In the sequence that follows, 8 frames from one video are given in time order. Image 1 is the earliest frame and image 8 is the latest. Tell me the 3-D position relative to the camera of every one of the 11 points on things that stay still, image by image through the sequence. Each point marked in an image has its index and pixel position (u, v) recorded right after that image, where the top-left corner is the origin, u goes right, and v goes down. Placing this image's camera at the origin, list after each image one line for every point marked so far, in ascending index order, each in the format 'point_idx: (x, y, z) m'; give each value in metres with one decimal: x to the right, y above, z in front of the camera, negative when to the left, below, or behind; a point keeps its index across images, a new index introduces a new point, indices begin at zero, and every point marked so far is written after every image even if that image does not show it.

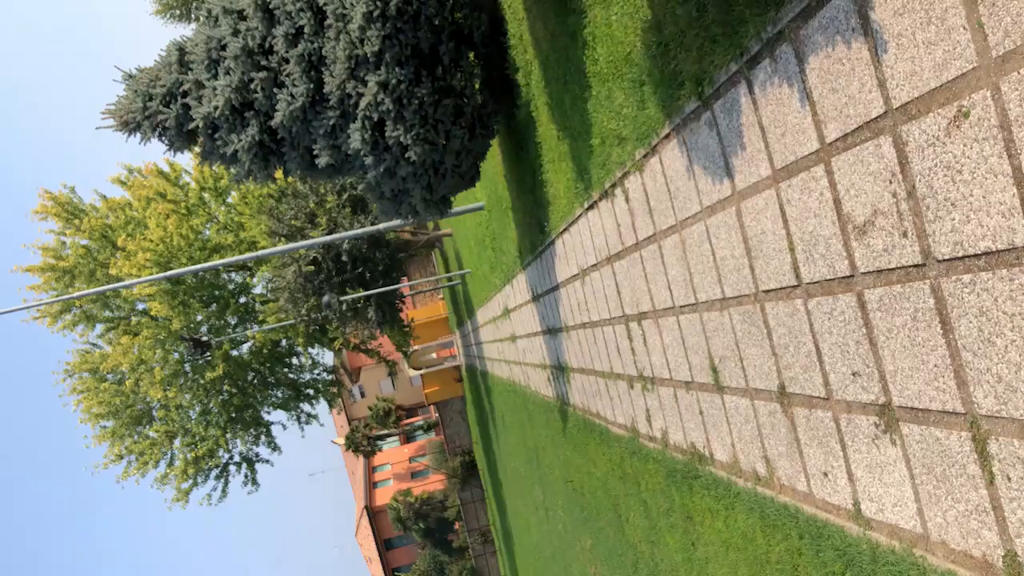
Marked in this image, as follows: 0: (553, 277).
0: (+0.6, +0.2, +10.1) m
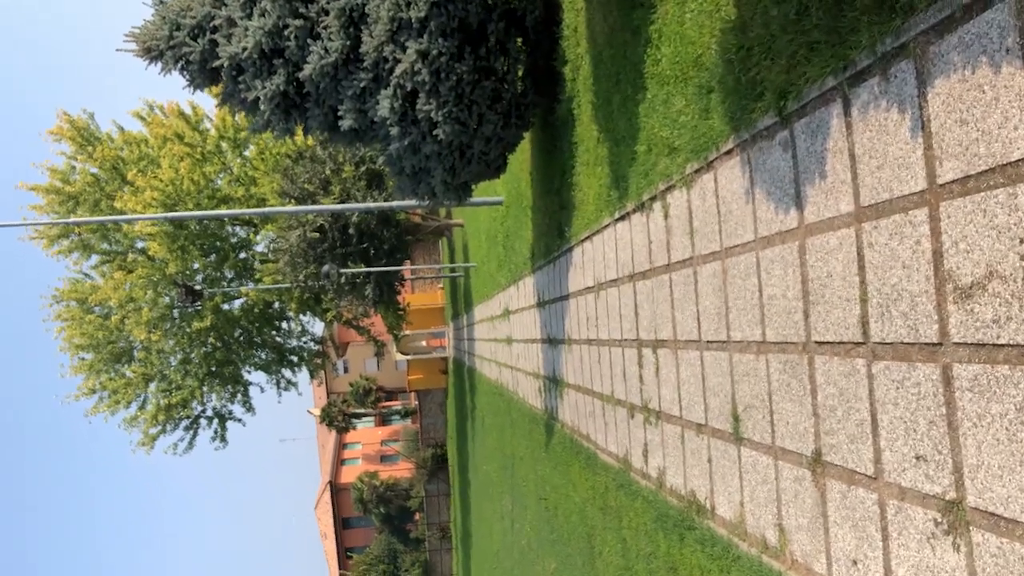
0: (+0.8, 0.0, +9.6) m
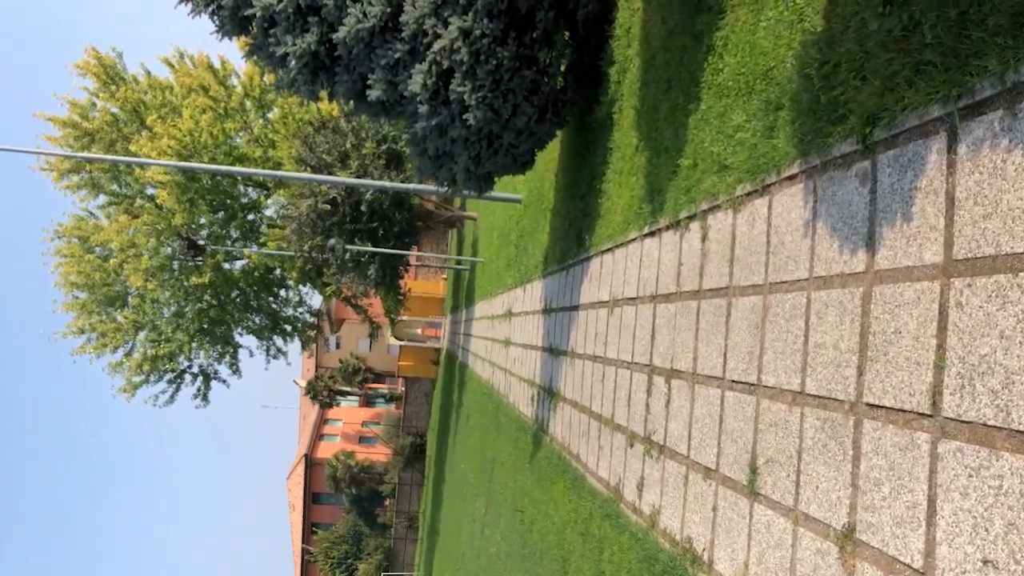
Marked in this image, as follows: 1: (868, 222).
0: (+0.9, -0.1, +9.2) m
1: (+1.8, +0.3, +3.2) m
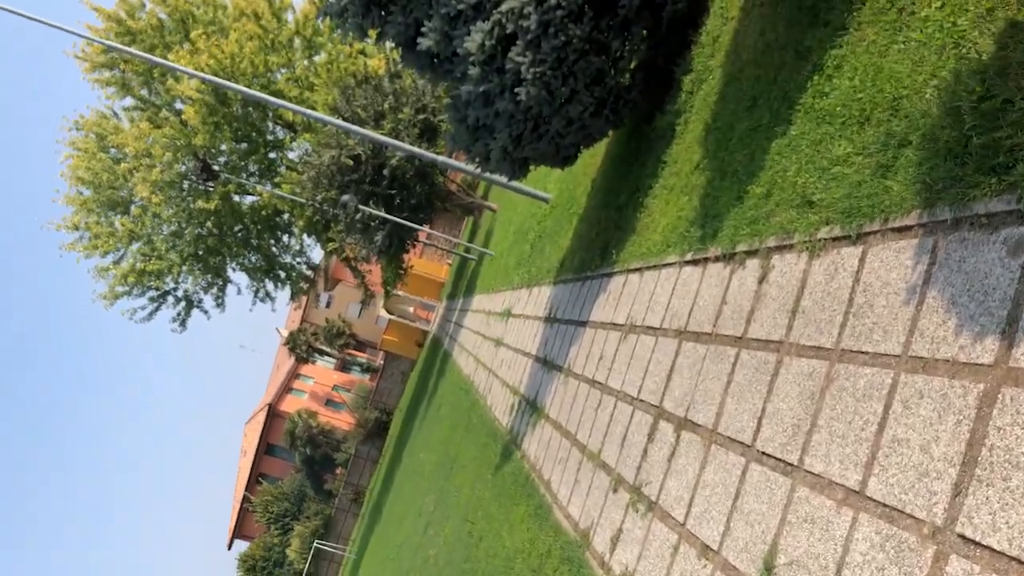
0: (+1.0, -0.3, +8.5) m
1: (+2.0, -0.1, +2.5) m
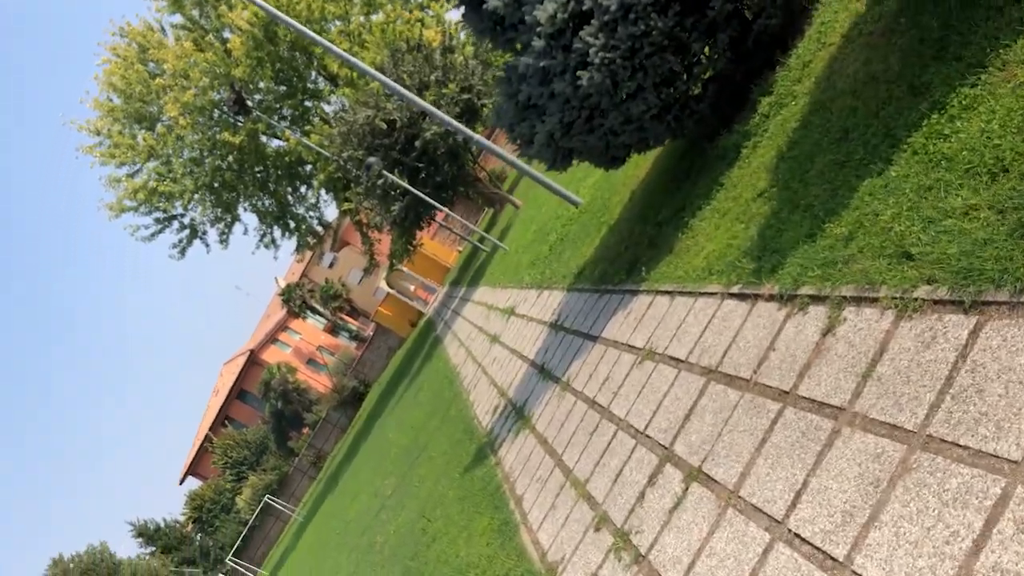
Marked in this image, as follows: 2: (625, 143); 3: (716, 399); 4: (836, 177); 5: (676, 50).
0: (+1.1, -0.5, +7.8) m
1: (+2.1, -0.4, +1.9) m
2: (+1.3, +1.7, +7.4) m
3: (+1.4, -0.8, +4.4) m
4: (+2.4, +0.8, +4.6) m
5: (+1.7, +2.5, +6.7) m
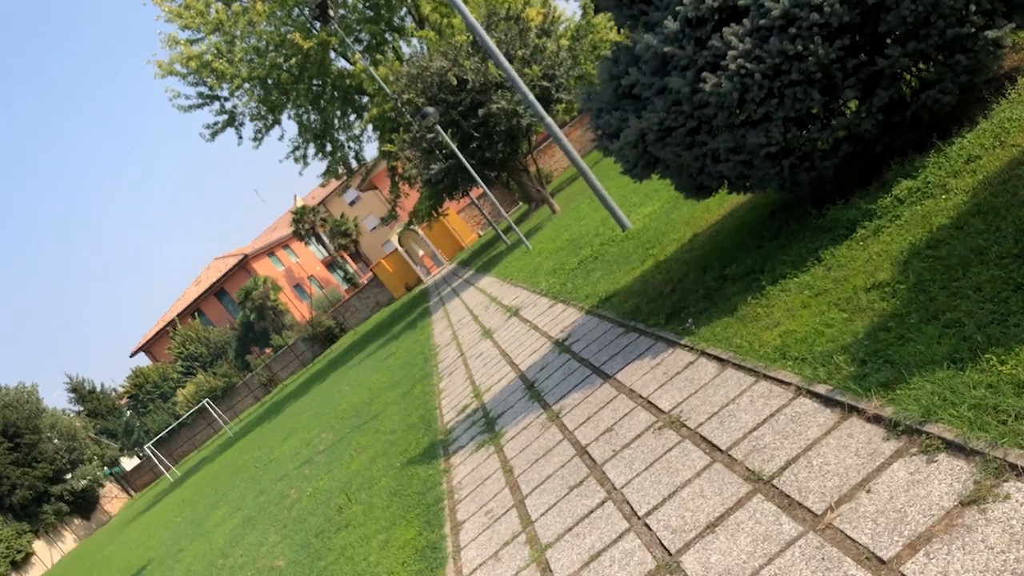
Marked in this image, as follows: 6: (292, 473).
0: (+1.1, -0.8, +6.7) m
1: (+2.0, -1.1, +0.7) m
2: (+2.1, +1.1, +6.3) m
3: (+1.3, -1.2, +3.3) m
4: (+2.8, -0.1, +3.5) m
5: (+2.8, +1.8, +5.6) m
6: (-4.5, -3.8, +13.0) m
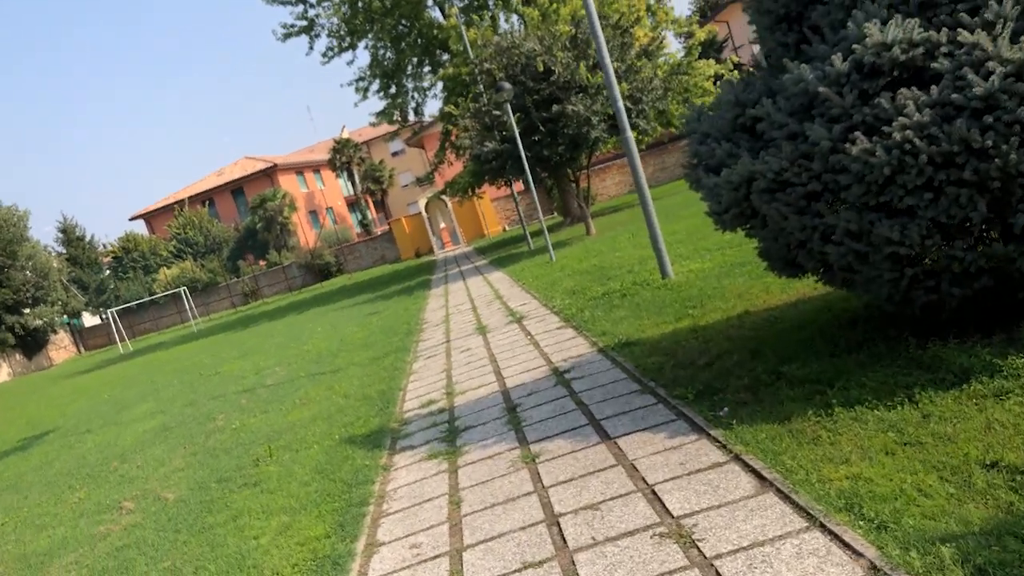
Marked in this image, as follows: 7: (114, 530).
0: (+0.9, -1.2, +5.6) m
1: (+1.7, -1.8, -0.4) m
2: (+2.6, +0.3, +5.2) m
3: (+1.0, -1.6, +2.2) m
4: (+2.8, -1.1, +2.4) m
5: (+3.4, +0.6, +4.5) m
6: (-5.3, -2.1, +11.9) m
7: (-4.1, -2.5, +6.5) m
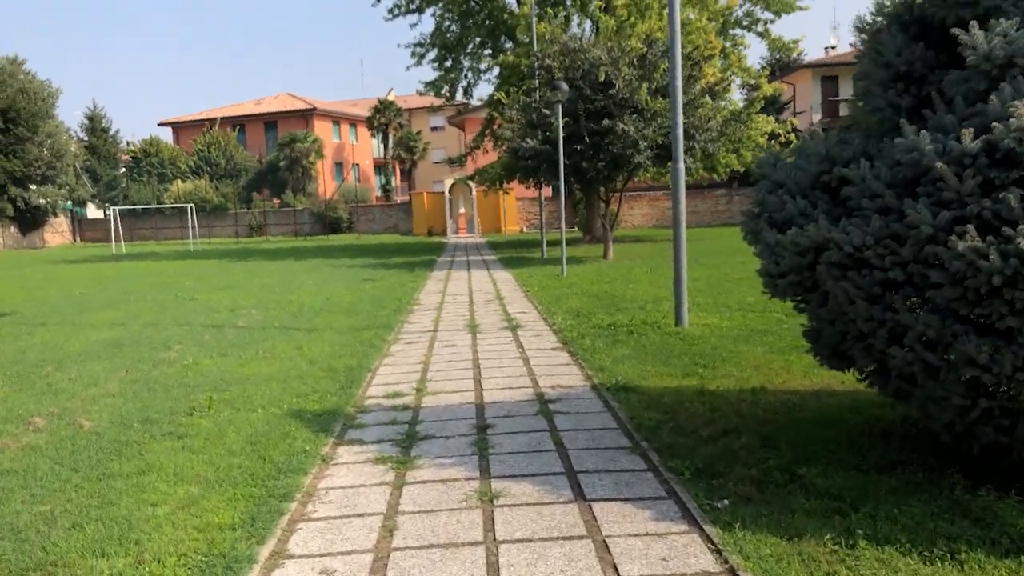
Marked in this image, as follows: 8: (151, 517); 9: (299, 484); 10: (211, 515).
0: (+0.6, -1.5, +4.8) m
1: (+1.2, -2.2, -1.1) m
2: (+2.6, -0.5, +4.4) m
3: (+0.6, -1.9, +1.4) m
4: (+2.4, -1.8, +1.6) m
5: (+3.5, -0.4, +3.7) m
6: (-5.6, -0.7, +11.1) m
7: (-4.6, -1.5, +5.8) m
8: (-2.5, -1.6, +4.4) m
9: (-1.6, -1.5, +4.9) m
10: (-2.0, -1.6, +4.3) m
